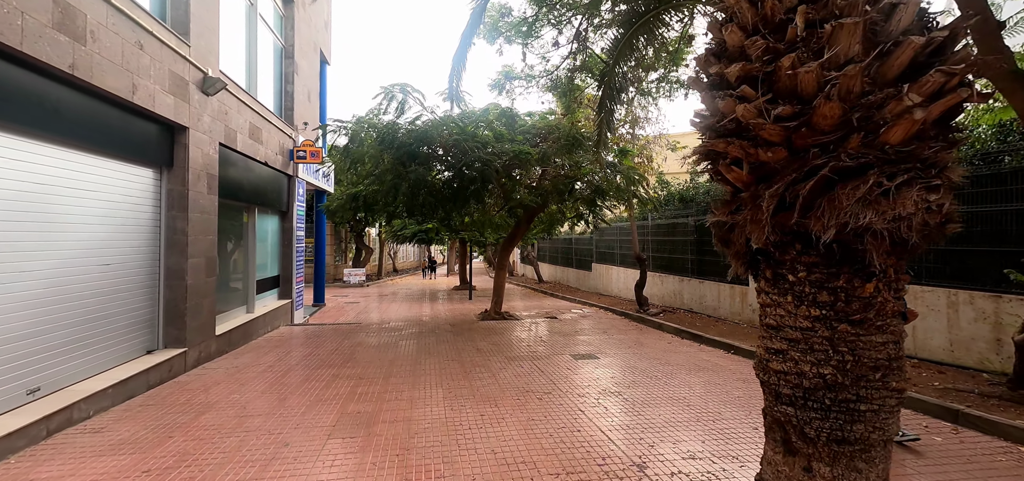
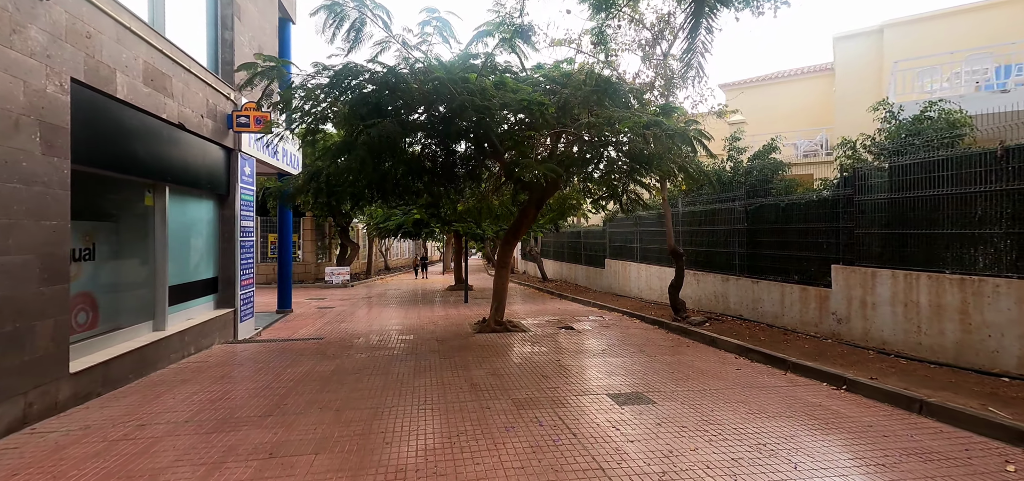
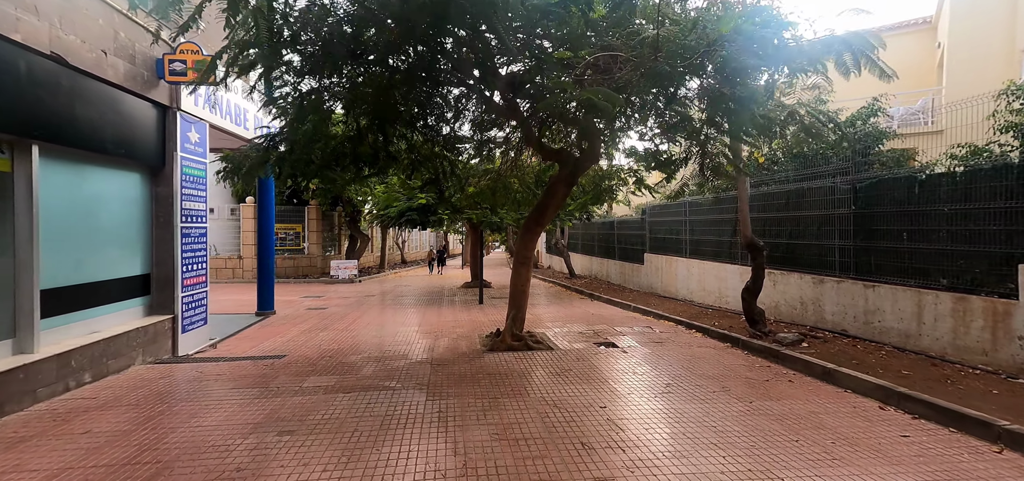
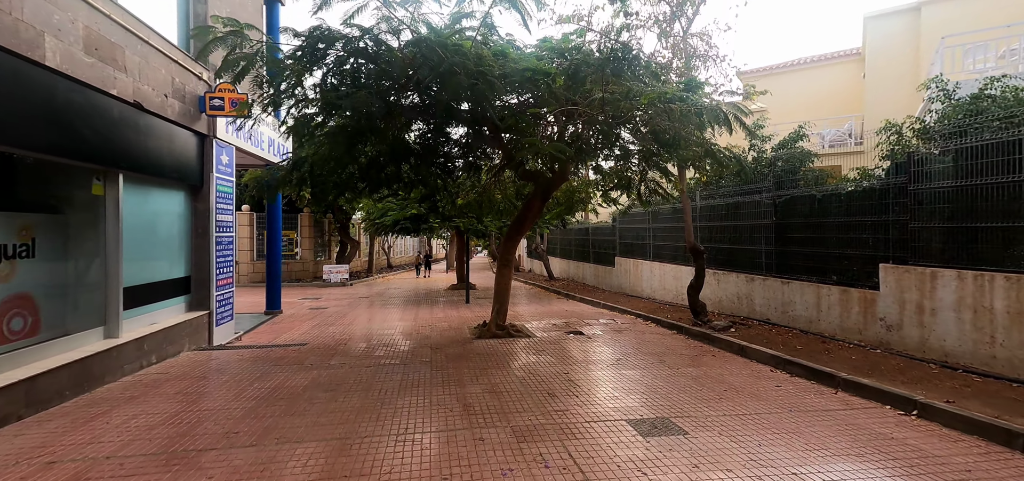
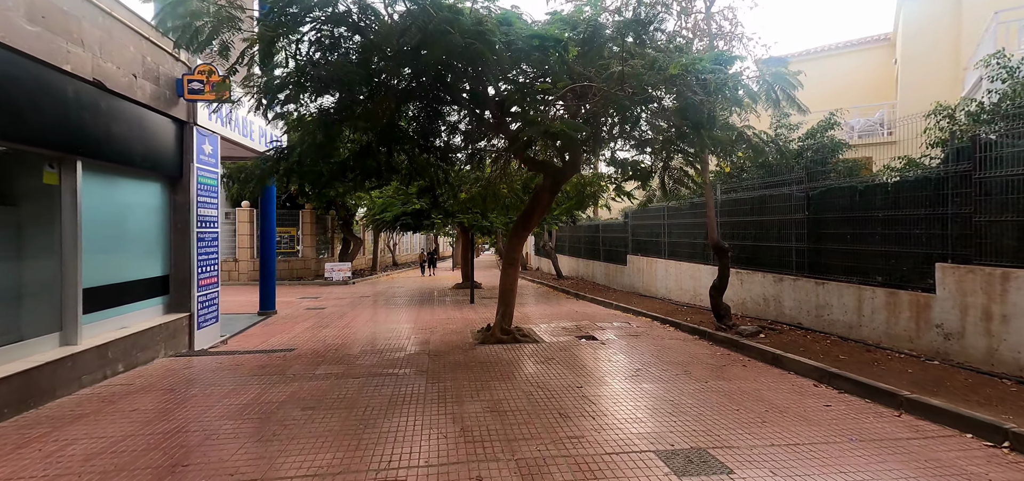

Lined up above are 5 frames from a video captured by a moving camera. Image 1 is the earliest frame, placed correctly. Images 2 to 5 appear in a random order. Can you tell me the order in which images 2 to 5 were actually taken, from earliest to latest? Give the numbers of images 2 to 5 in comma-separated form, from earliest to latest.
2, 4, 5, 3
